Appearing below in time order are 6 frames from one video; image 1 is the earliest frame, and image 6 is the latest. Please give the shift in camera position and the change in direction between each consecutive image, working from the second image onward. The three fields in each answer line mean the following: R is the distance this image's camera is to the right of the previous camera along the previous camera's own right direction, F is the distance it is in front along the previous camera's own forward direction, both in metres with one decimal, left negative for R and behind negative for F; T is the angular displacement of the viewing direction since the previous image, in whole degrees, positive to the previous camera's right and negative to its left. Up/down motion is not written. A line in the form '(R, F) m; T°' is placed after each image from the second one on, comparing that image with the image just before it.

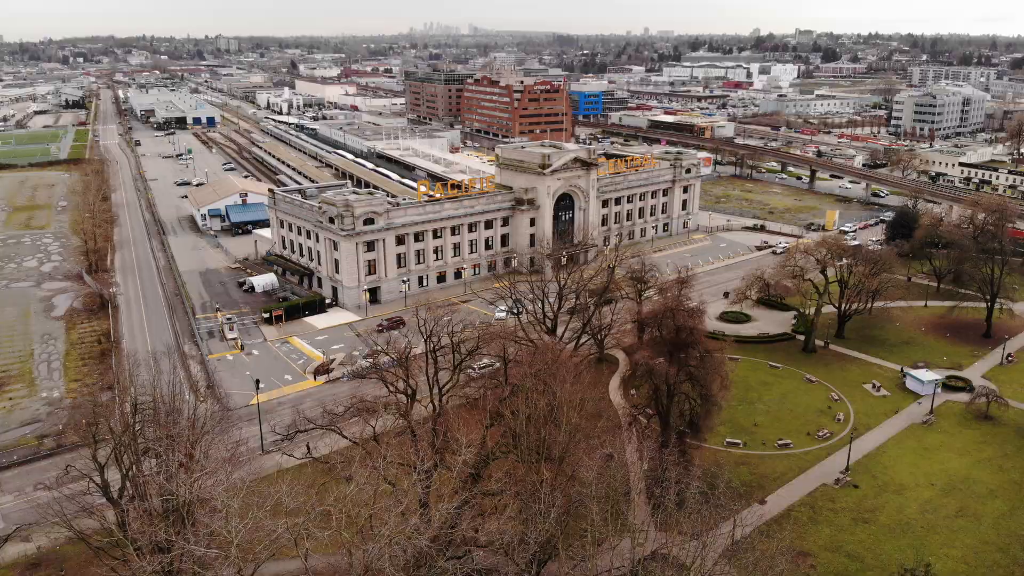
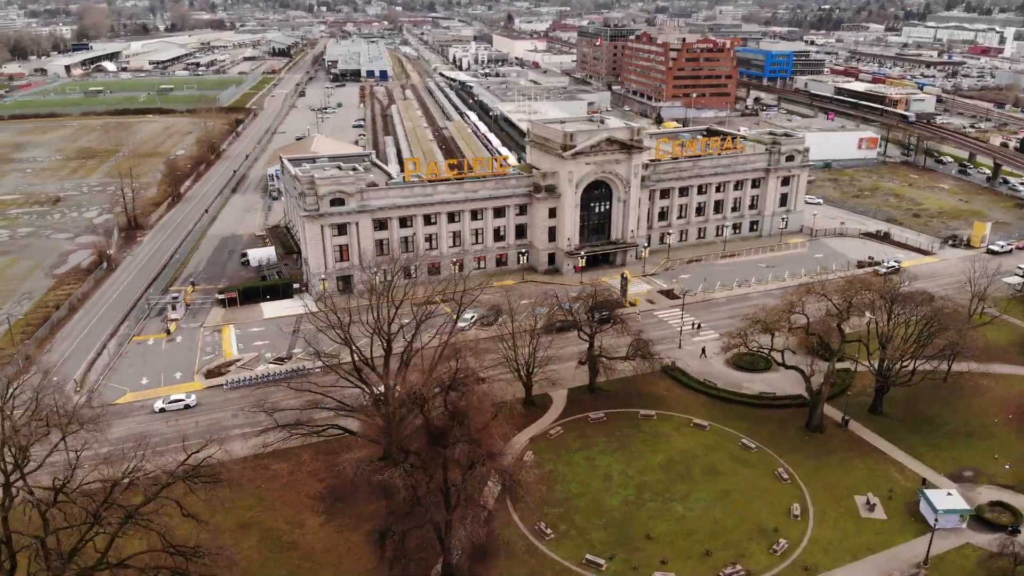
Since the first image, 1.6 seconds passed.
(+22.0, +17.7) m; -15°
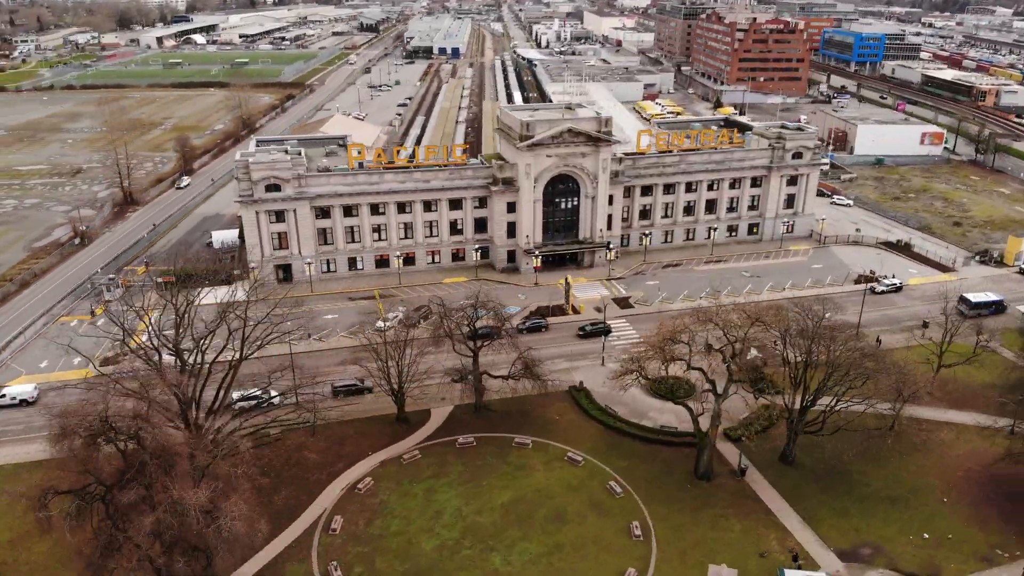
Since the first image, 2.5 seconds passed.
(+15.3, +6.5) m; -8°
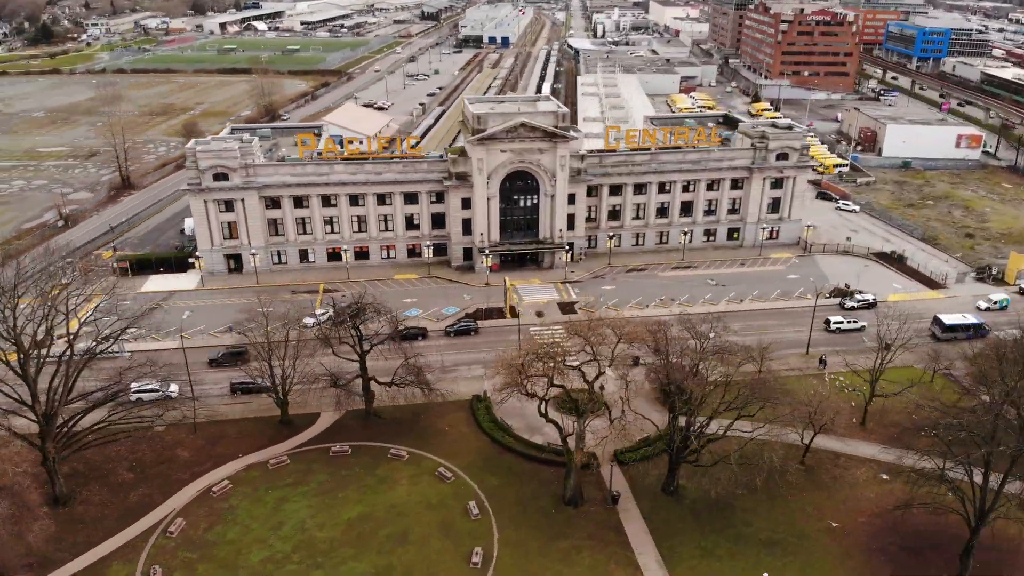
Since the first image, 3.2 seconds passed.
(+11.9, +3.2) m; -5°
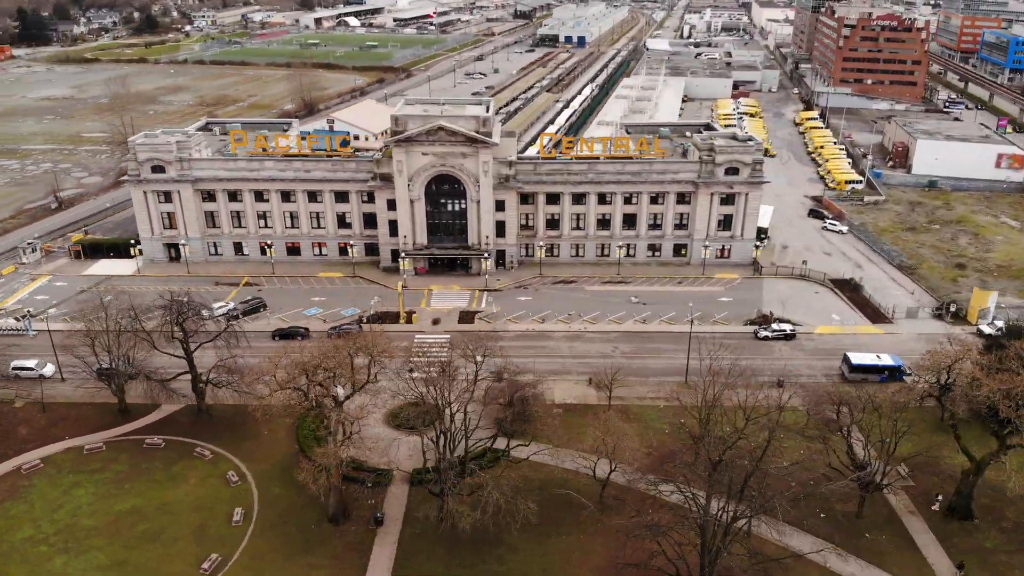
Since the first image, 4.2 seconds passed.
(+18.3, +2.9) m; -8°
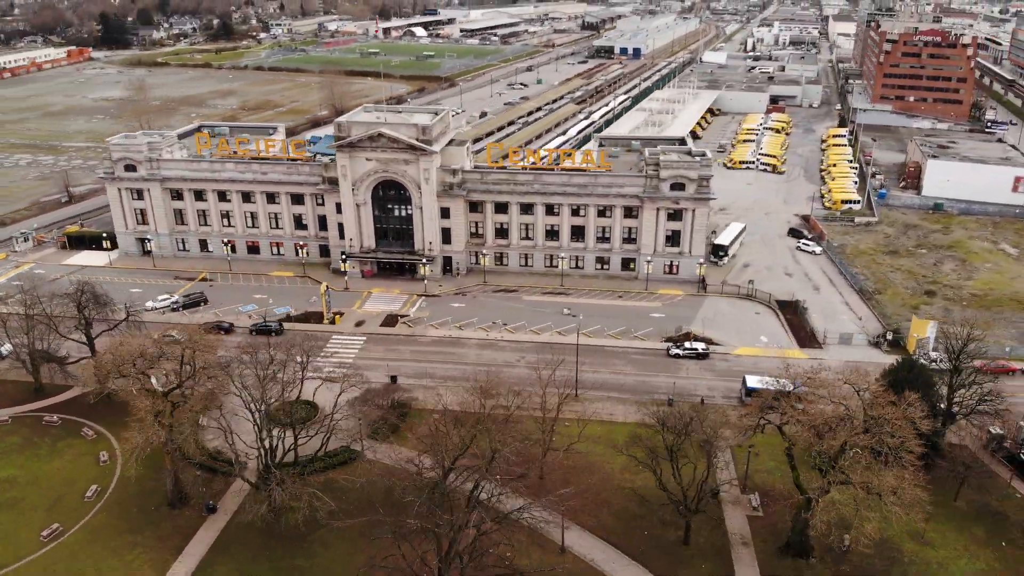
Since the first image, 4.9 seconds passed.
(+13.9, +0.1) m; -6°
